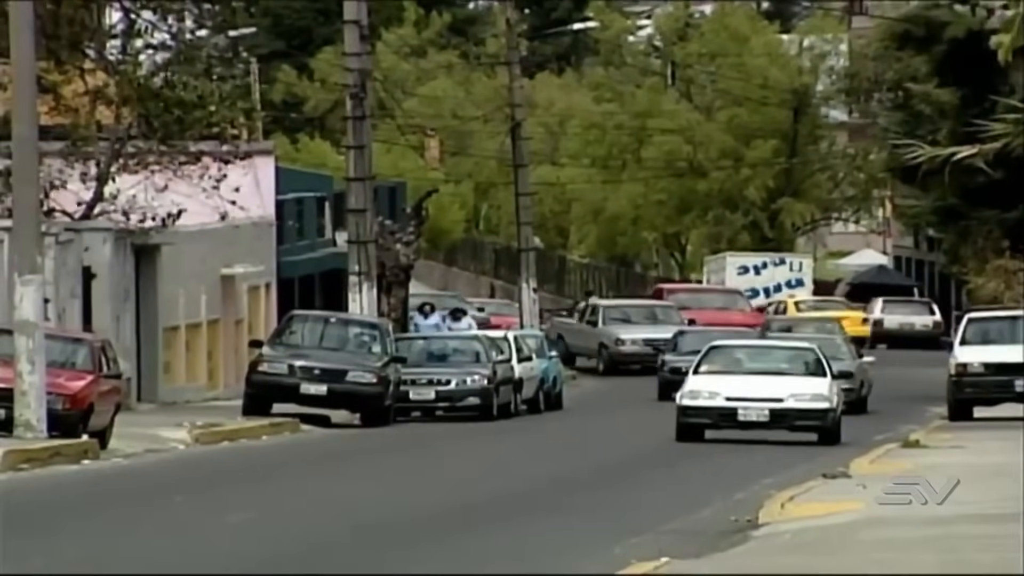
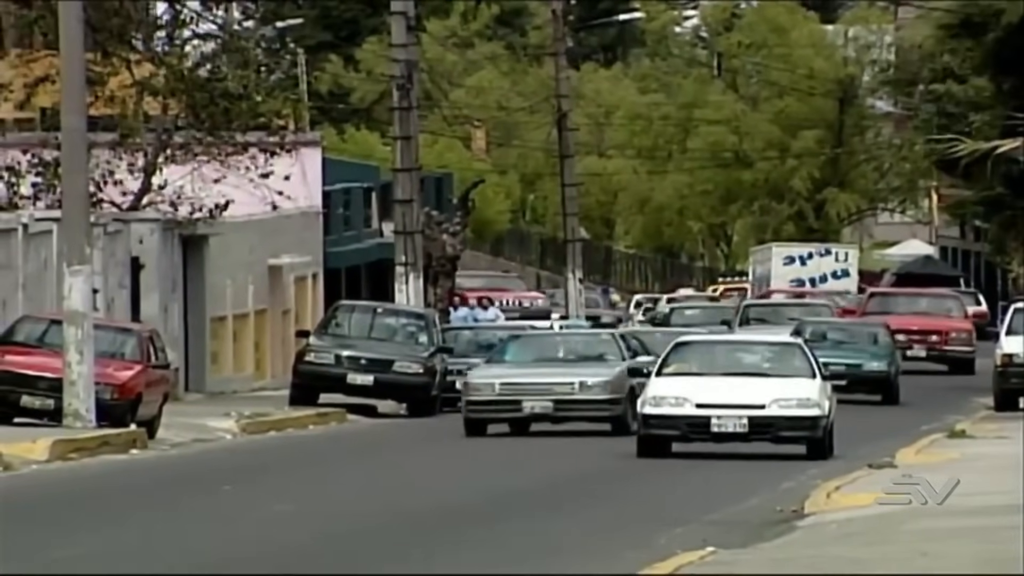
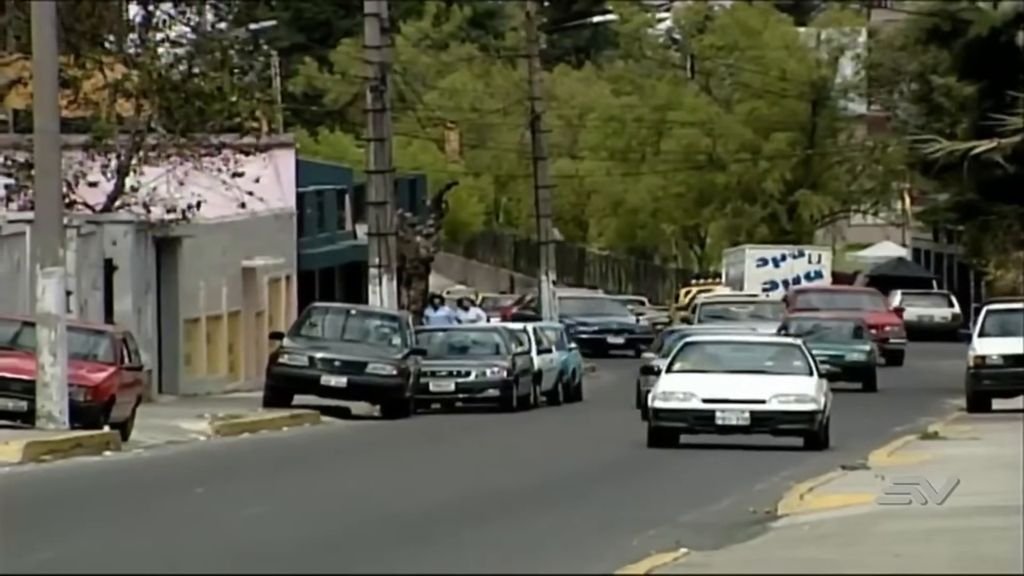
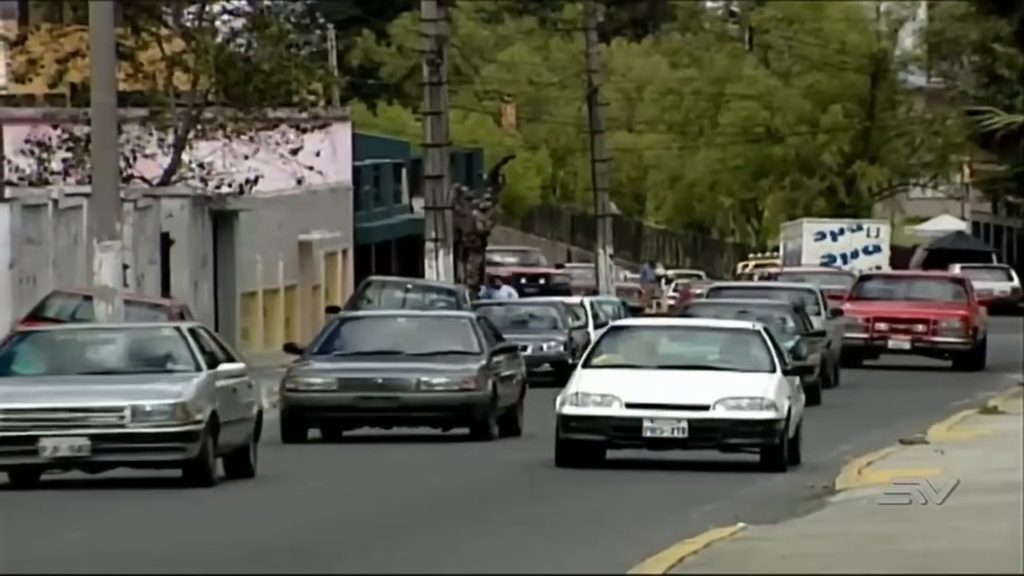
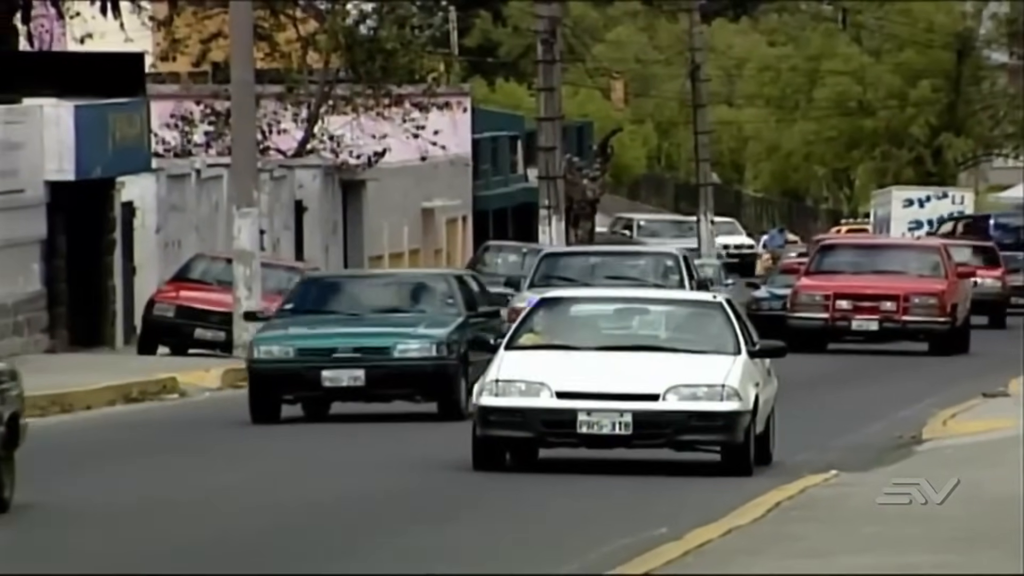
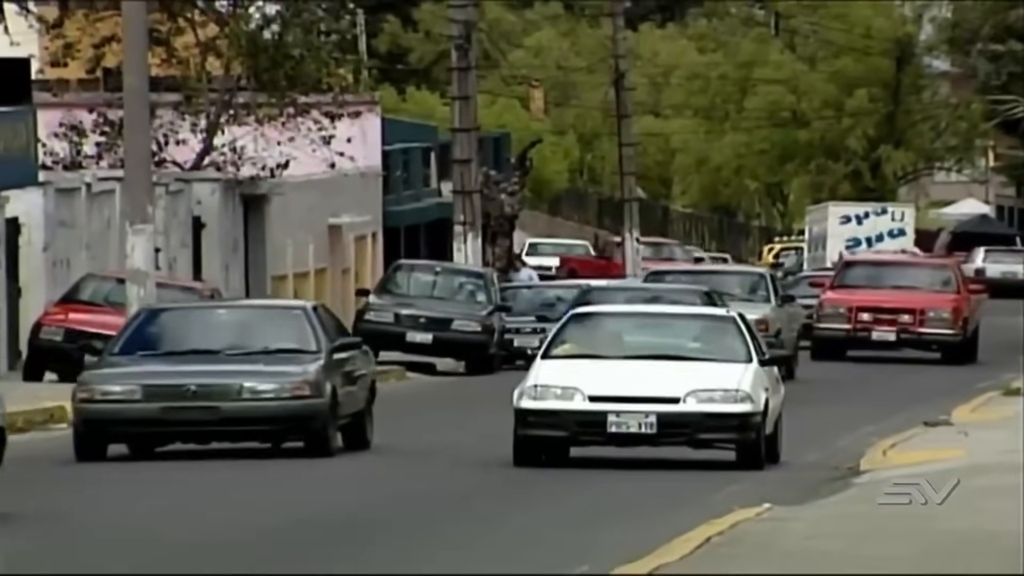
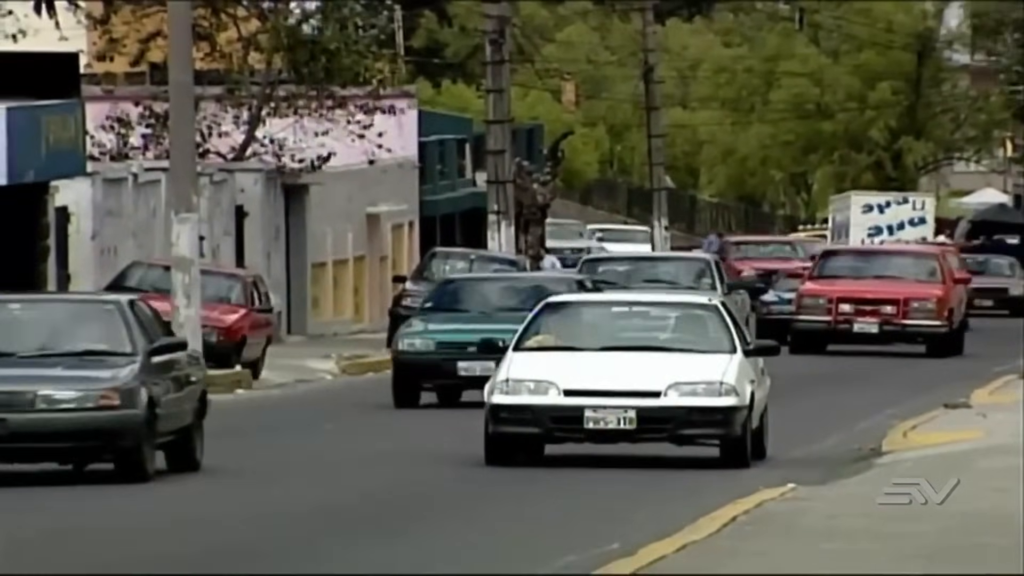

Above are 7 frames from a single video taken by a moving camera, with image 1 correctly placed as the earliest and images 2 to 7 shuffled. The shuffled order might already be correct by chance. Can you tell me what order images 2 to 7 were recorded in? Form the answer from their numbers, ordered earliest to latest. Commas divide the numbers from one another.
3, 2, 4, 6, 7, 5
